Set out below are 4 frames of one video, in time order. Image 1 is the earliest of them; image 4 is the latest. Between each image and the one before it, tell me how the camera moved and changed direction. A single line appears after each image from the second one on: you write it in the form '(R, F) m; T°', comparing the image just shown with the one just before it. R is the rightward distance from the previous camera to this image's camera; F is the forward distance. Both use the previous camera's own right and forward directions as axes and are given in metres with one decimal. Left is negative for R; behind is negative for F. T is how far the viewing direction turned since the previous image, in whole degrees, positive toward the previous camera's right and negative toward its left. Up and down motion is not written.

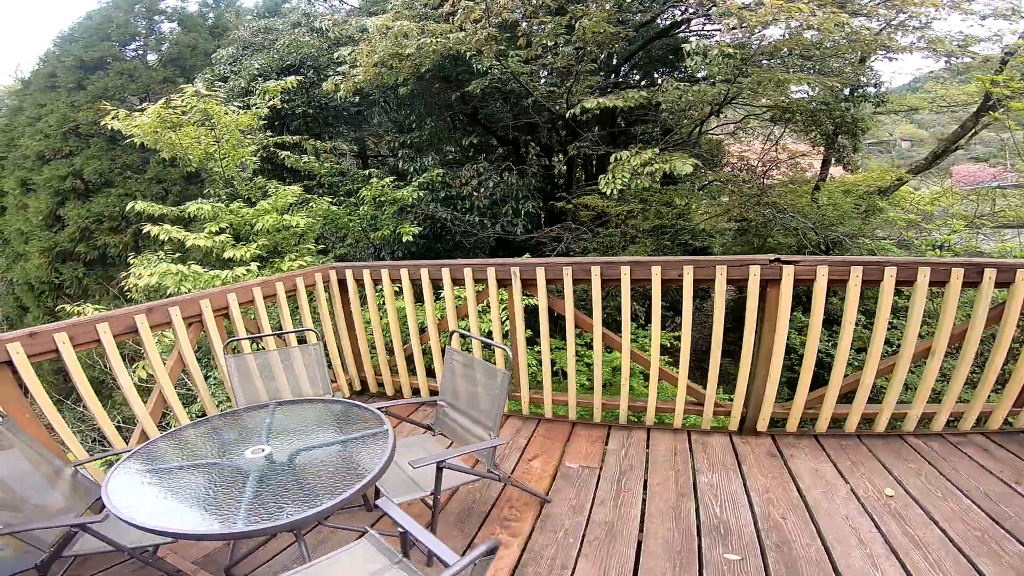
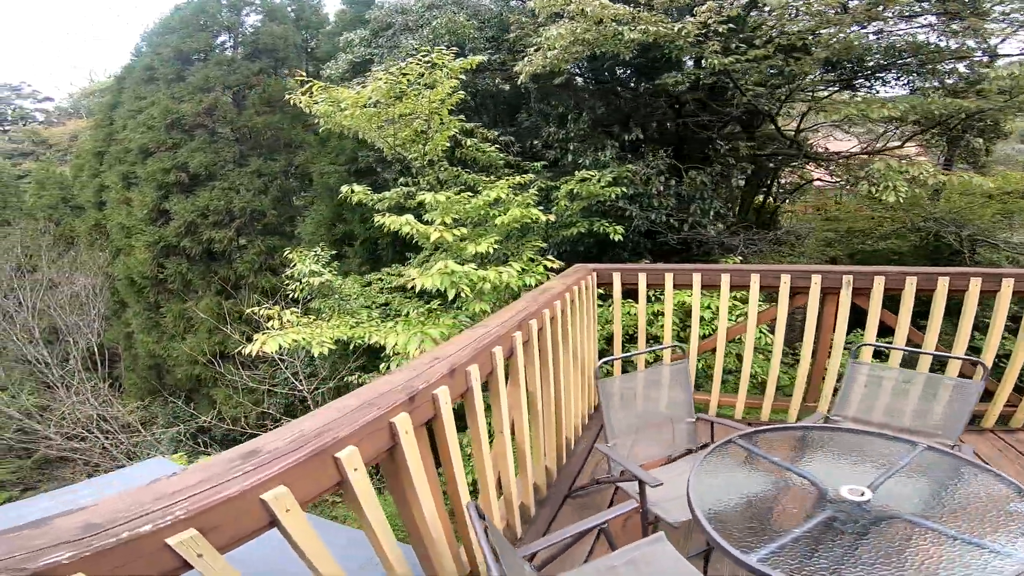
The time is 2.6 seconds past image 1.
(-1.5, +0.1) m; 0°
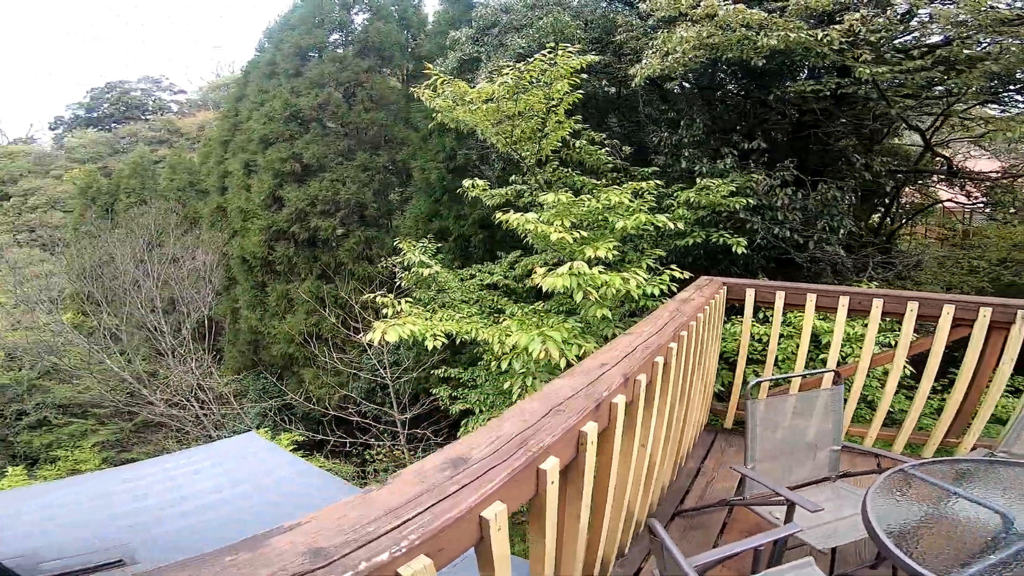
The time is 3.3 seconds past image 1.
(-0.3, 0.0) m; -7°
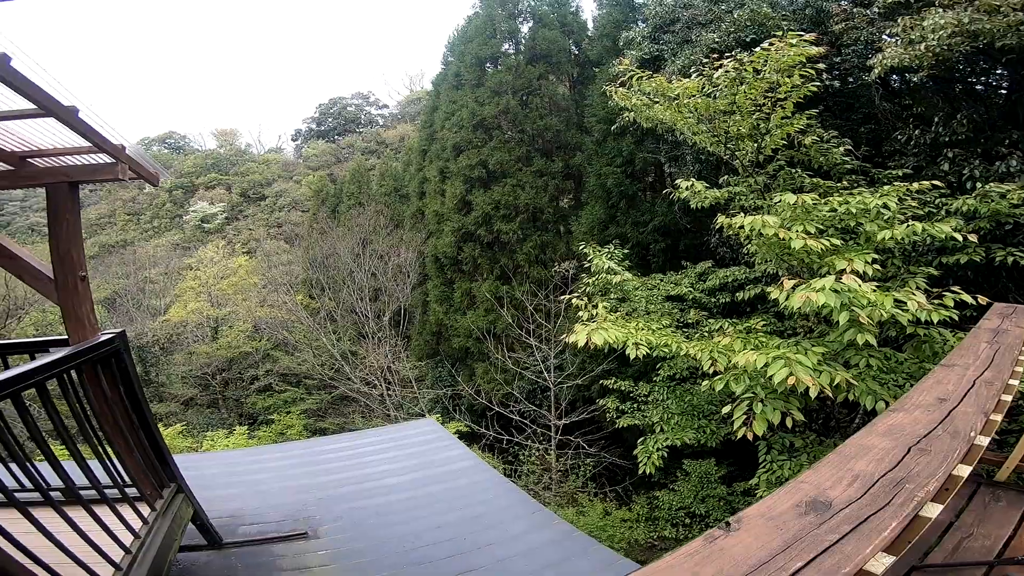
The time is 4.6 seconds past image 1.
(-0.5, 0.0) m; -16°
